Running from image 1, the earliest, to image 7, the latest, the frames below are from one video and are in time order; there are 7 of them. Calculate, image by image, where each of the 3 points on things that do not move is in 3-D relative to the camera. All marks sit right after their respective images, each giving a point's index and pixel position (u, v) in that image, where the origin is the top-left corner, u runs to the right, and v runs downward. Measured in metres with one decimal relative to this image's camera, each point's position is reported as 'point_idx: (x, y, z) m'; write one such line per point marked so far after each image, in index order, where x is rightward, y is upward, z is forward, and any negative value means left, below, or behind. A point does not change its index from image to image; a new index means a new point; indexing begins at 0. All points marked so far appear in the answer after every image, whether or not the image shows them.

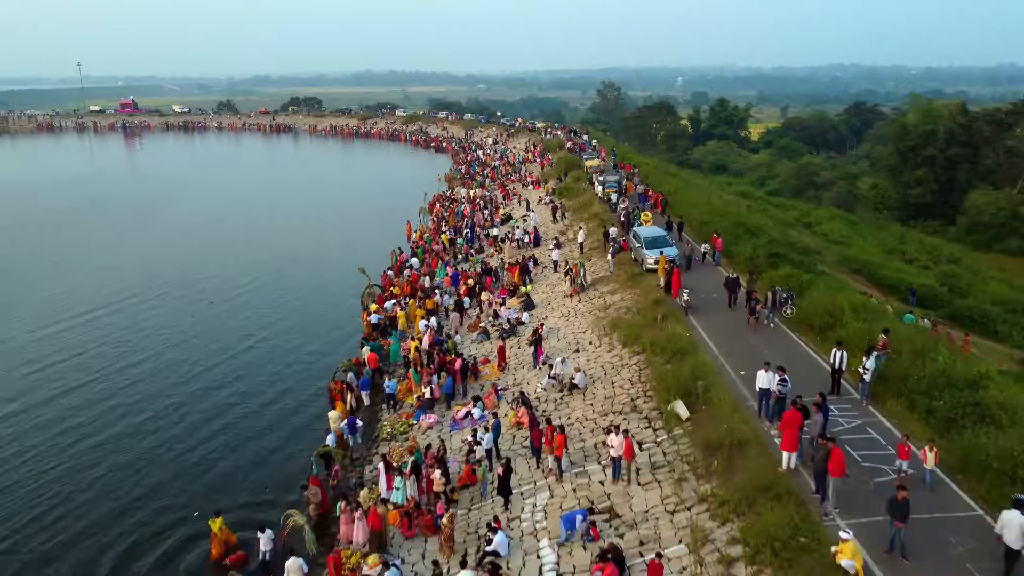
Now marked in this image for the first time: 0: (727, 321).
0: (+6.1, -1.0, +19.0) m
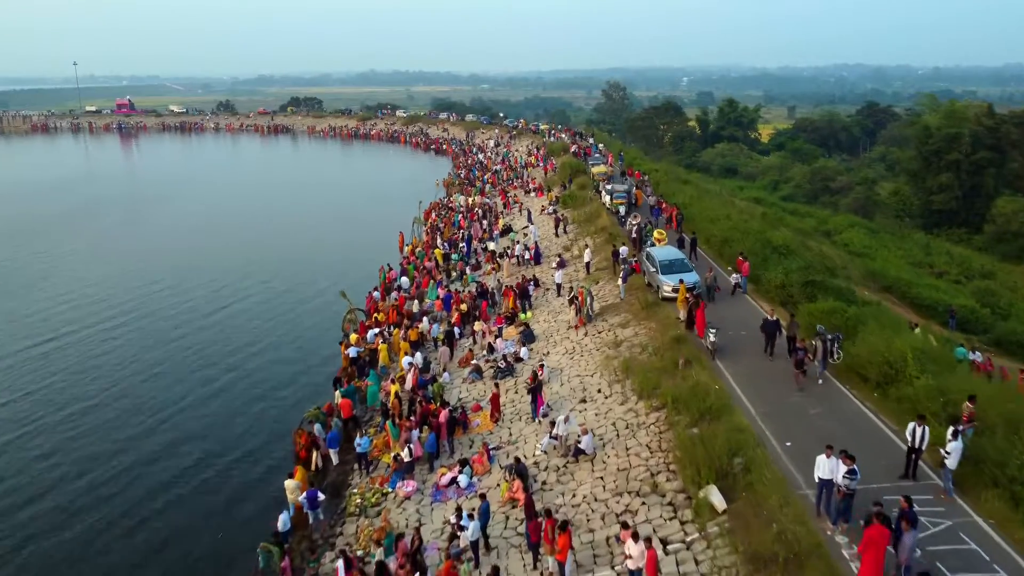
0: (+6.0, -2.0, +15.9) m
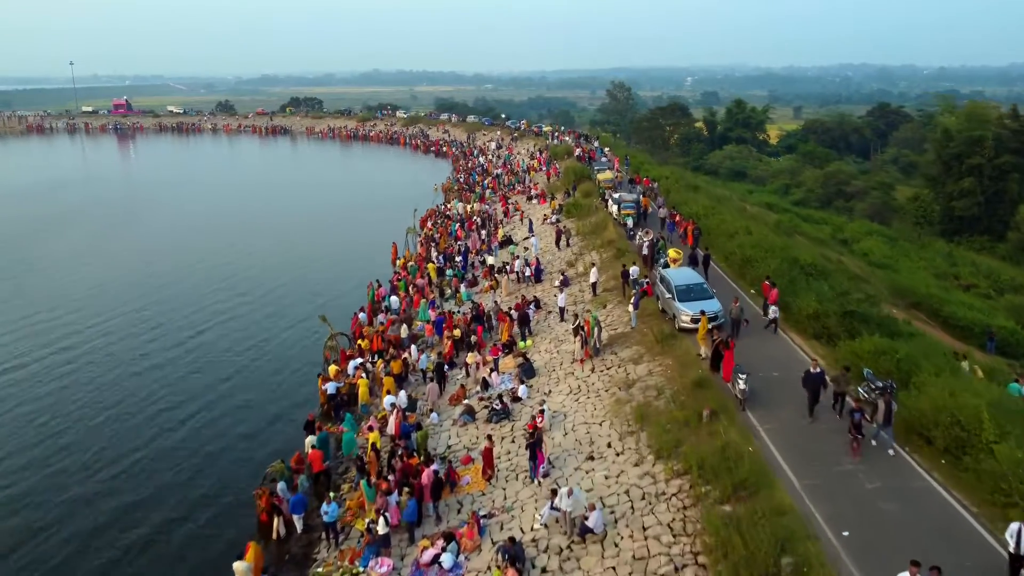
0: (+5.9, -2.8, +13.4) m
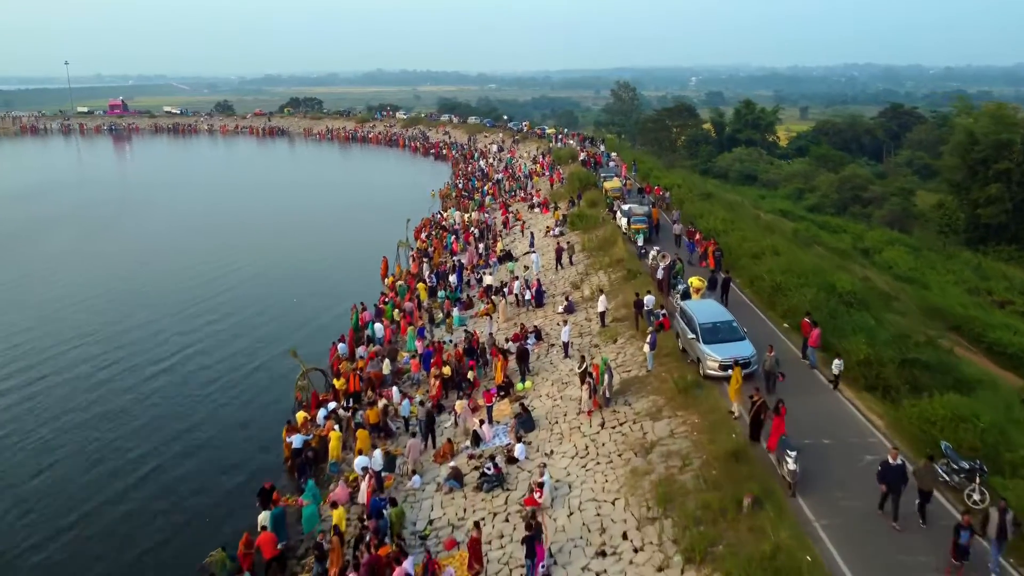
0: (+5.7, -3.8, +10.6) m
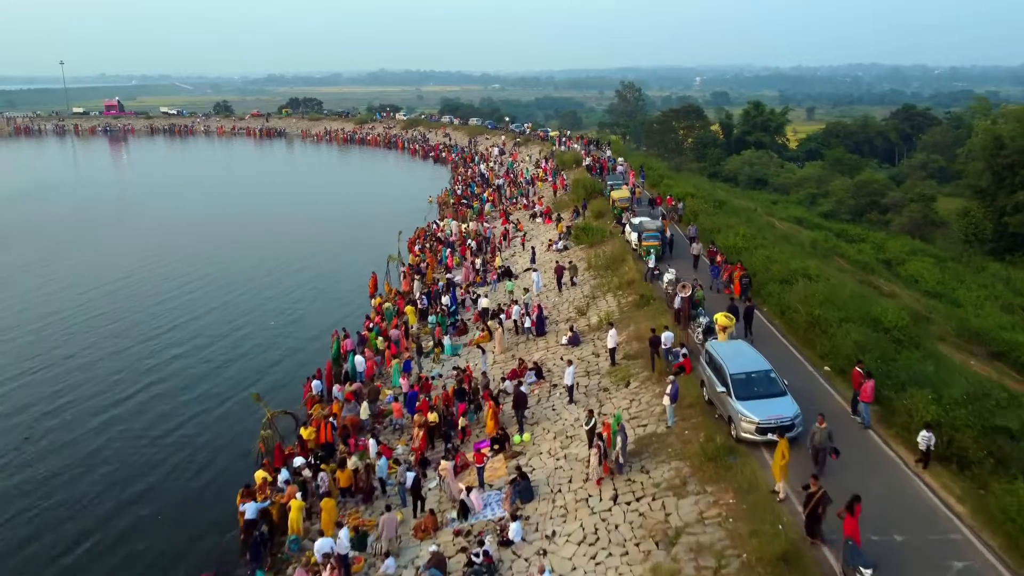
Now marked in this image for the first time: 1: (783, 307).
0: (+5.6, -4.7, +7.9) m
1: (+7.8, -0.5, +19.3) m
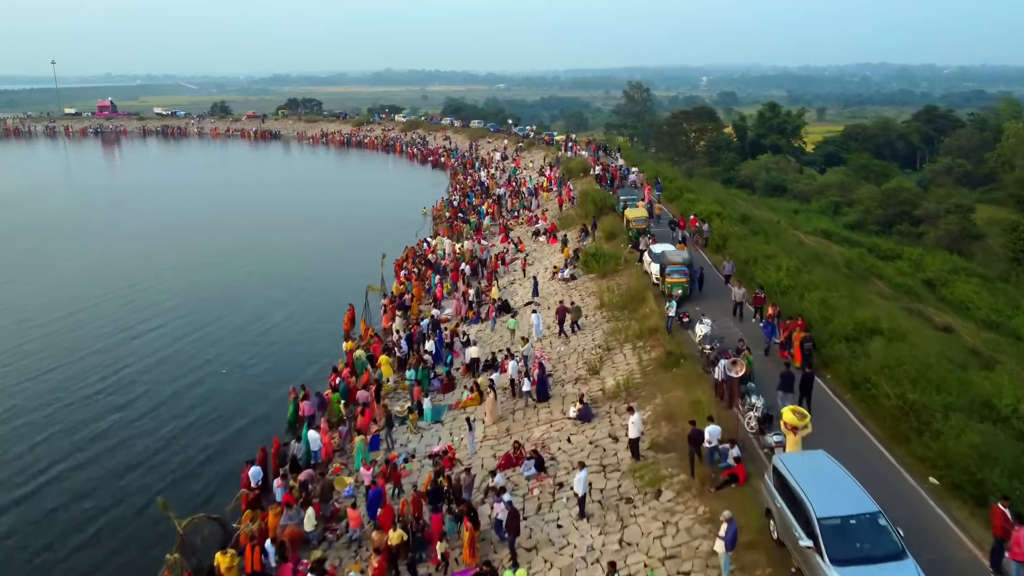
0: (+5.3, -6.2, +3.4) m
1: (+7.6, -2.0, +14.8) m
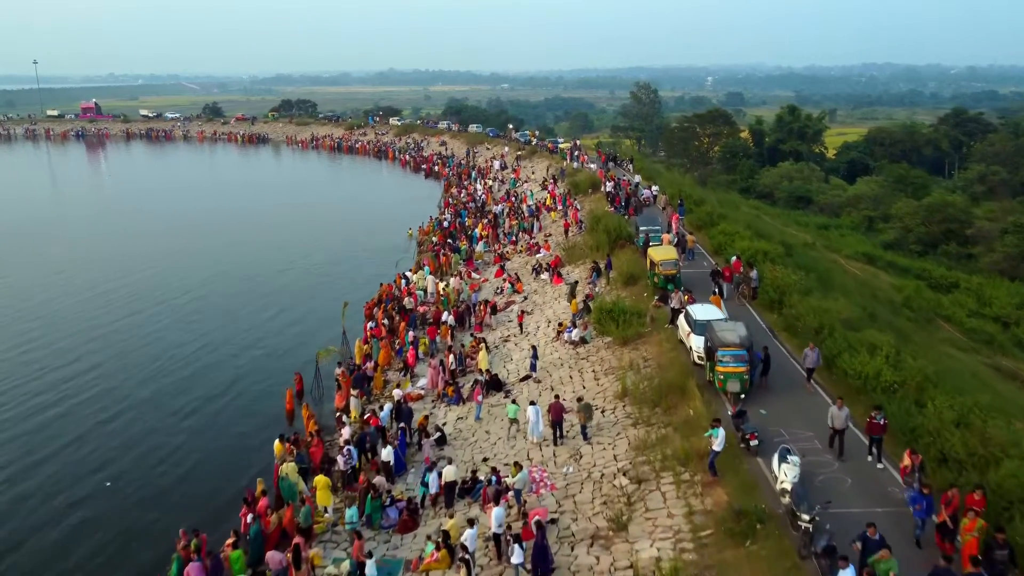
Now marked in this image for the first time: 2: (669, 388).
0: (+5.0, -8.3, -2.7) m
1: (+7.3, -4.1, +8.6) m
2: (+3.8, -2.4, +15.7) m
